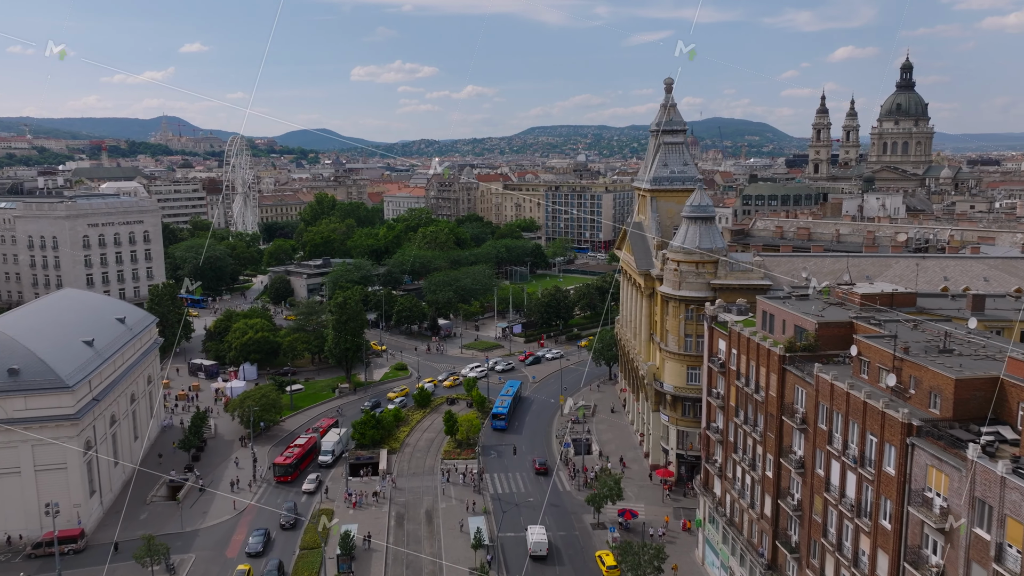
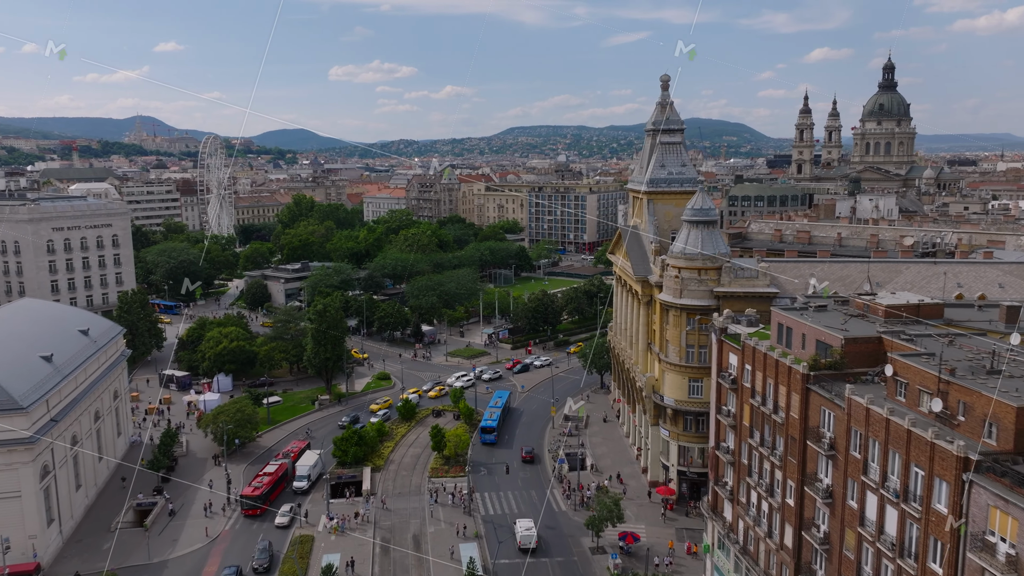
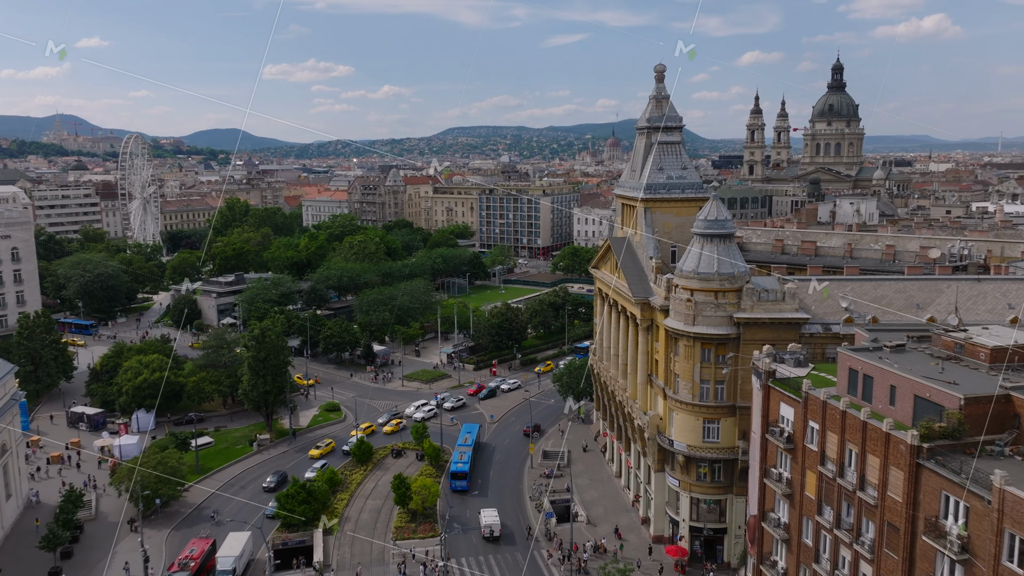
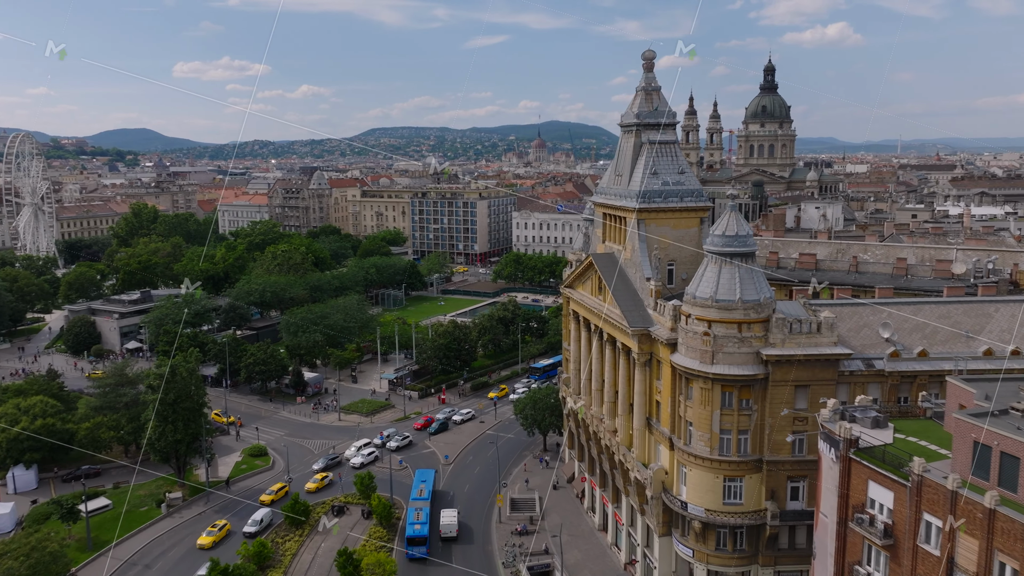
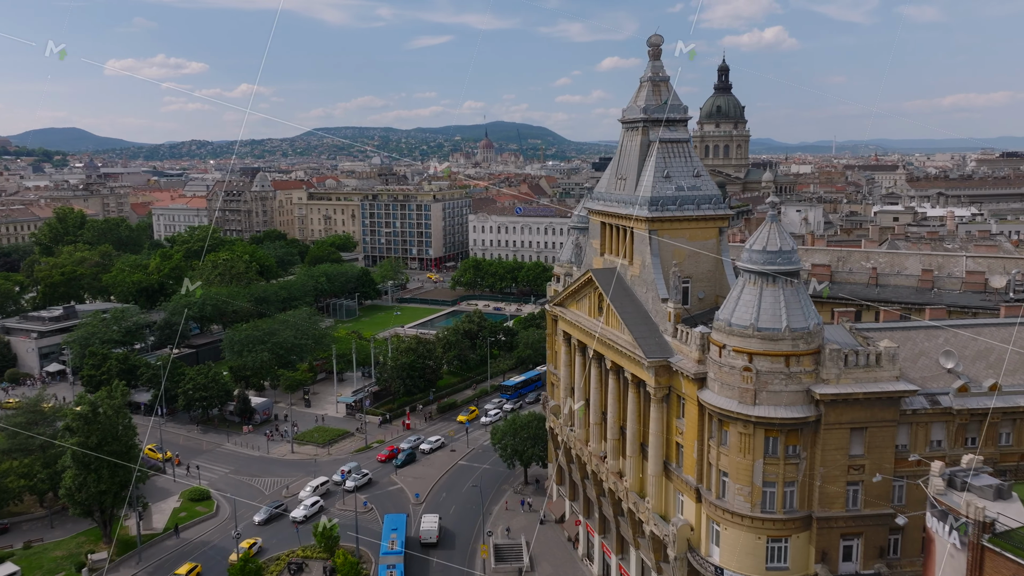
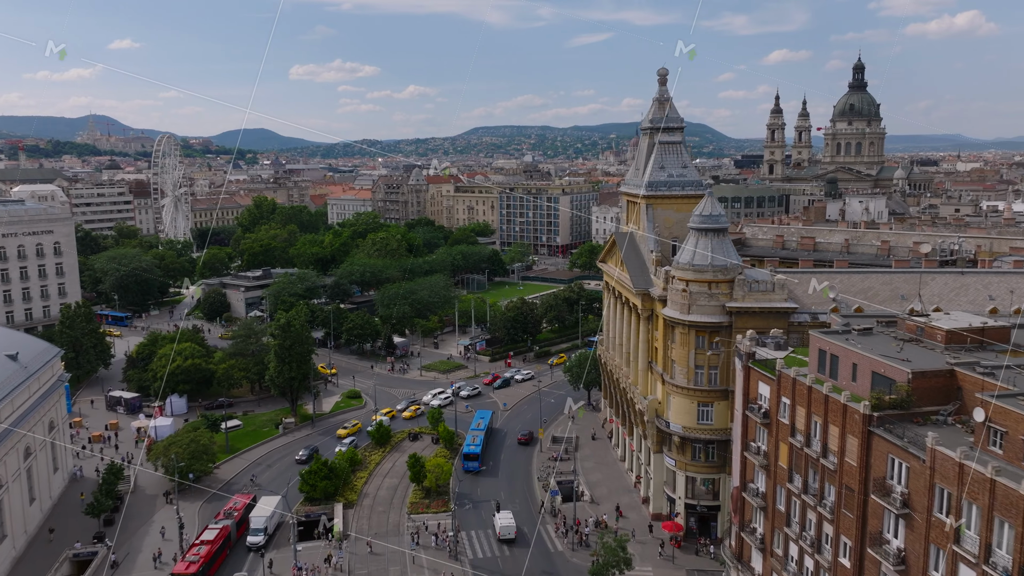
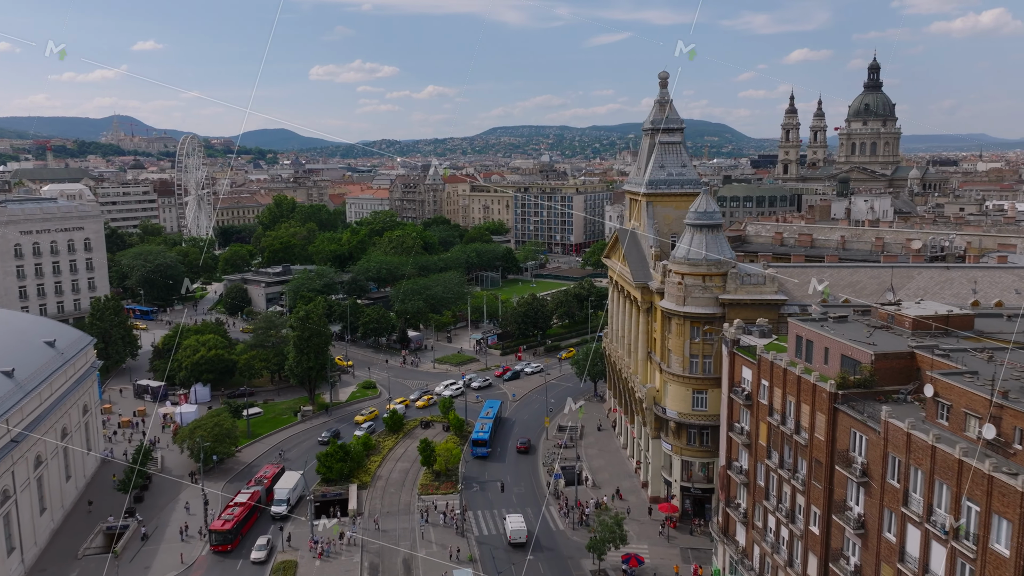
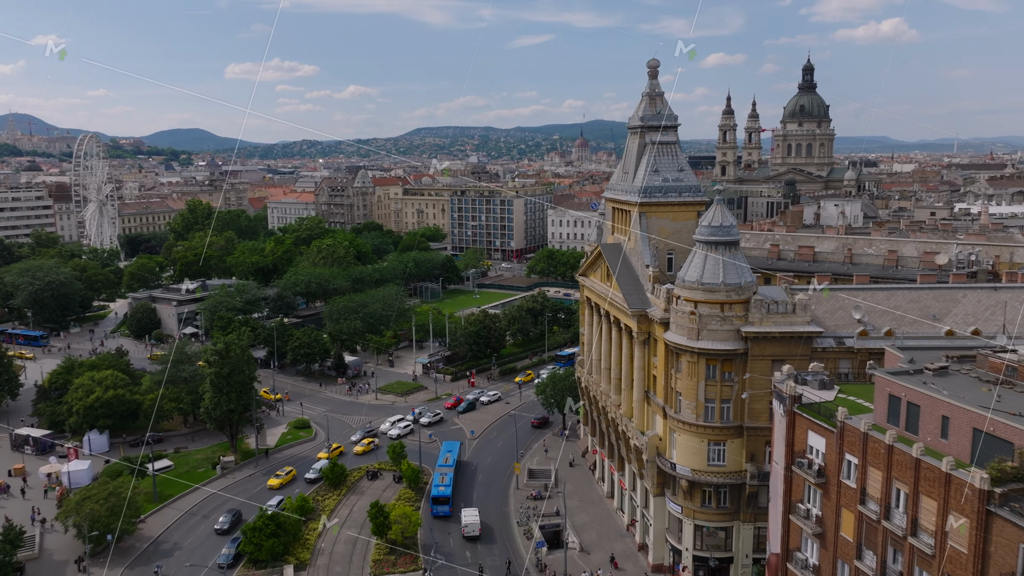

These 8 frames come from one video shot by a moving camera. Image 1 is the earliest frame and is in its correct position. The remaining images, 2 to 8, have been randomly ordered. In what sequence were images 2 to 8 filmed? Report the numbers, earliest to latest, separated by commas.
2, 7, 6, 3, 8, 4, 5
